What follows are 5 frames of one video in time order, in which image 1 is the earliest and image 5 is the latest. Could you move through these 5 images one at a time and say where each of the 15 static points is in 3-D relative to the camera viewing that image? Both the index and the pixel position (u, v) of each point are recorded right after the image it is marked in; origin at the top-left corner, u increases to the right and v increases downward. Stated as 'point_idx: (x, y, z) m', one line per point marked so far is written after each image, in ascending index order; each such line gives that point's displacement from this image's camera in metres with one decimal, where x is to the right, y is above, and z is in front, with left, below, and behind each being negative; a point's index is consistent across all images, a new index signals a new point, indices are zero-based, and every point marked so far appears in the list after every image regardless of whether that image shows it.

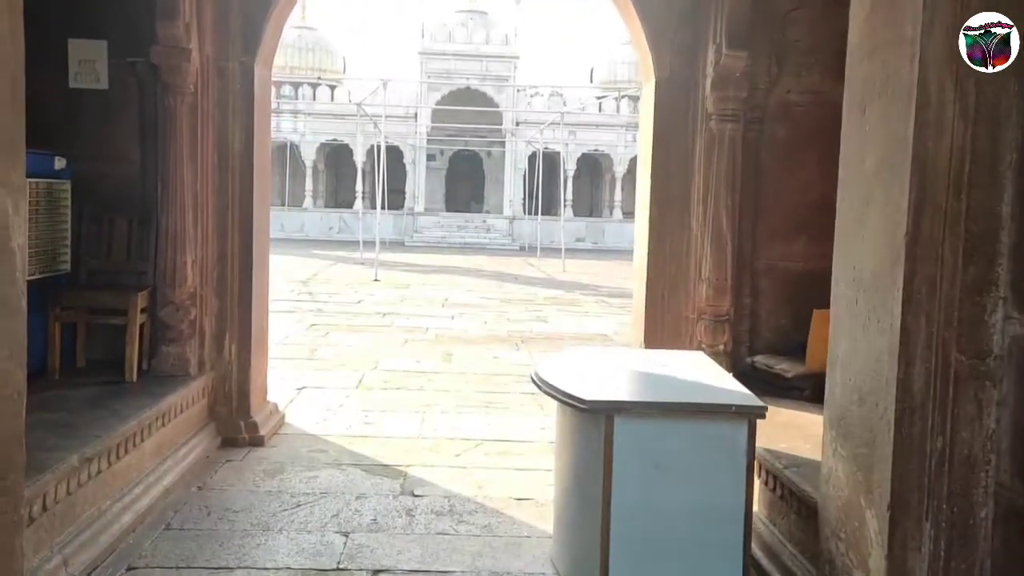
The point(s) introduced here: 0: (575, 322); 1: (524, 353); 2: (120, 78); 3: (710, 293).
0: (+0.6, -0.3, +8.9) m
1: (+0.1, -0.5, +6.6) m
2: (-1.7, +0.9, +3.9) m
3: (+0.9, 0.0, +3.8) m
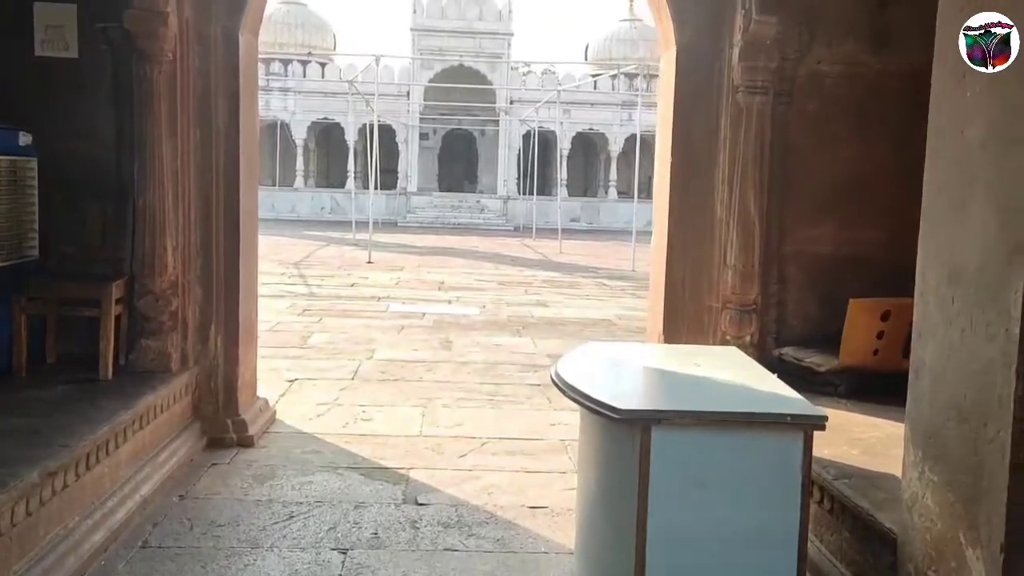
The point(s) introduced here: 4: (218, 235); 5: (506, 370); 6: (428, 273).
0: (+0.6, -0.2, +8.7) m
1: (+0.1, -0.4, +6.4) m
2: (-1.7, +1.0, +3.5) m
3: (+0.9, 0.0, +3.5) m
4: (-1.2, +0.2, +3.6) m
5: (0.0, -0.5, +5.3) m
6: (-1.1, +0.2, +11.2) m
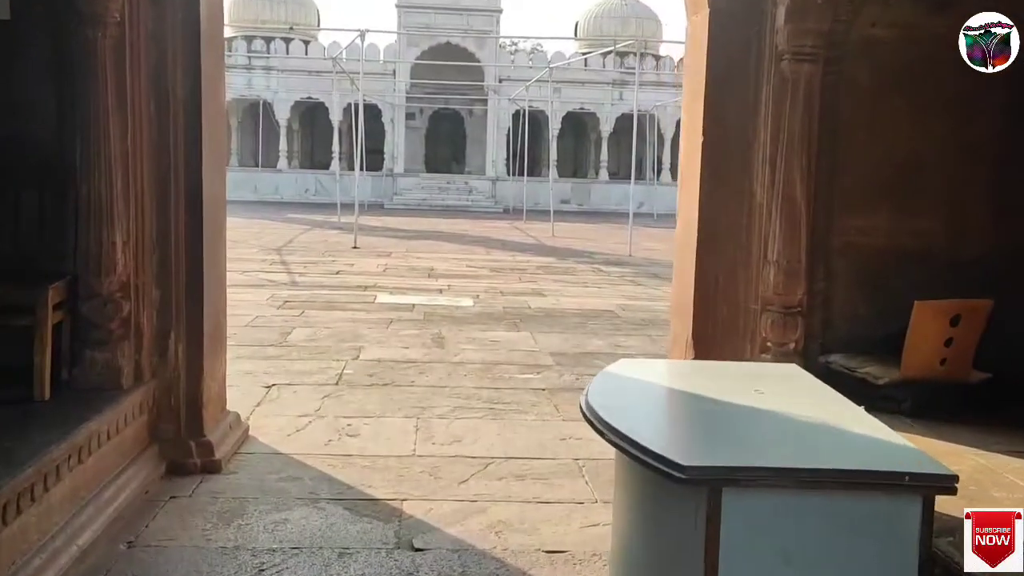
0: (+0.6, -0.1, +8.2) m
1: (+0.1, -0.3, +5.9) m
2: (-1.7, +1.0, +3.0) m
3: (+0.9, 0.0, +3.1) m
4: (-1.2, +0.2, +3.1) m
5: (0.0, -0.5, +4.9) m
6: (-1.2, +0.4, +10.7) m
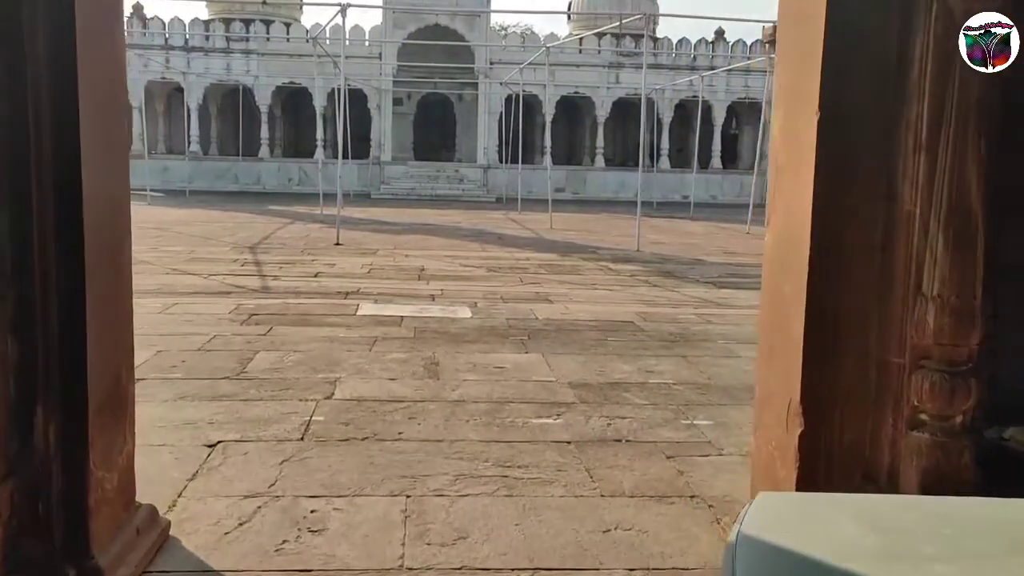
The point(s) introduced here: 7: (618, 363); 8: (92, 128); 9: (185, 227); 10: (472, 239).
0: (+0.6, -0.1, +7.2) m
1: (+0.1, -0.4, +4.9) m
2: (-1.6, +0.8, +1.9) m
3: (+1.0, -0.1, +2.1) m
4: (-1.1, +0.1, +2.1) m
5: (0.0, -0.5, +3.9) m
6: (-1.2, +0.3, +9.7) m
7: (+0.6, -0.4, +4.9) m
8: (-1.0, +0.4, +2.1) m
9: (-4.7, +0.9, +12.7) m
10: (-0.5, +0.7, +11.9) m
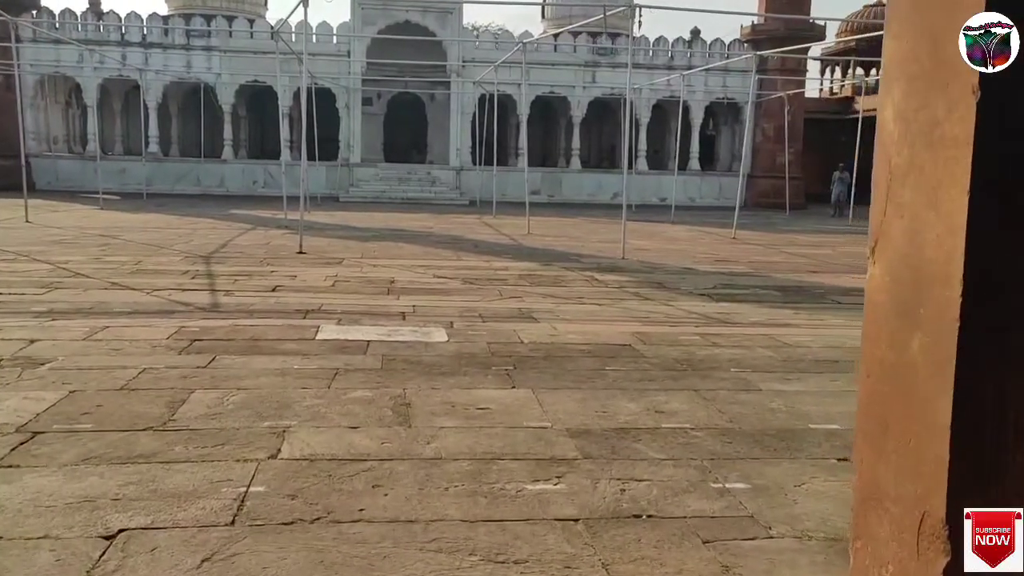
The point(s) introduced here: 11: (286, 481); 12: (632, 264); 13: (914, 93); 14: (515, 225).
0: (+0.5, -0.2, +6.4) m
1: (+0.1, -0.5, +4.1) m
2: (-1.6, +0.7, +1.1) m
3: (+1.0, -0.2, +1.3) m
4: (-1.1, 0.0, +1.3) m
5: (0.0, -0.7, +3.1) m
6: (-1.4, +0.2, +8.9) m
7: (+0.5, -0.5, +4.1) m
8: (-1.0, +0.3, +1.3) m
9: (-5.1, +0.7, +11.8) m
10: (-0.8, +0.5, +11.2) m
11: (-0.8, -0.6, +3.0) m
12: (+1.4, +0.3, +9.9) m
13: (+0.7, +0.4, +1.6) m
14: (+0.1, +1.1, +15.0) m
